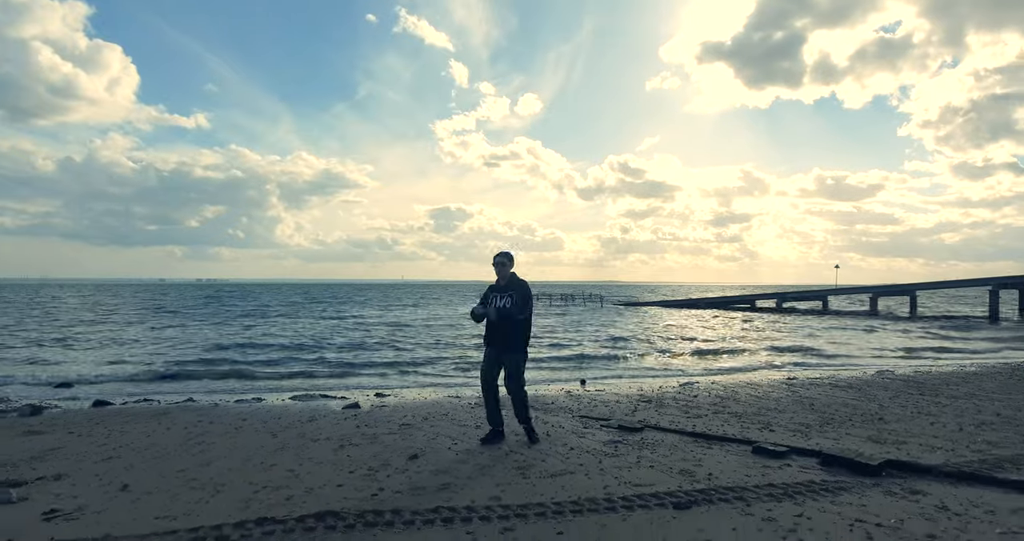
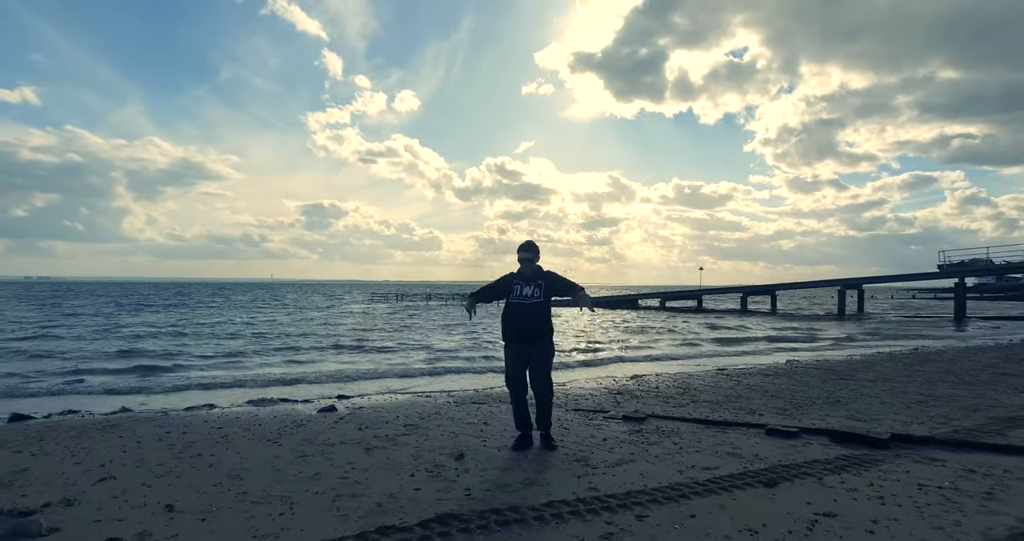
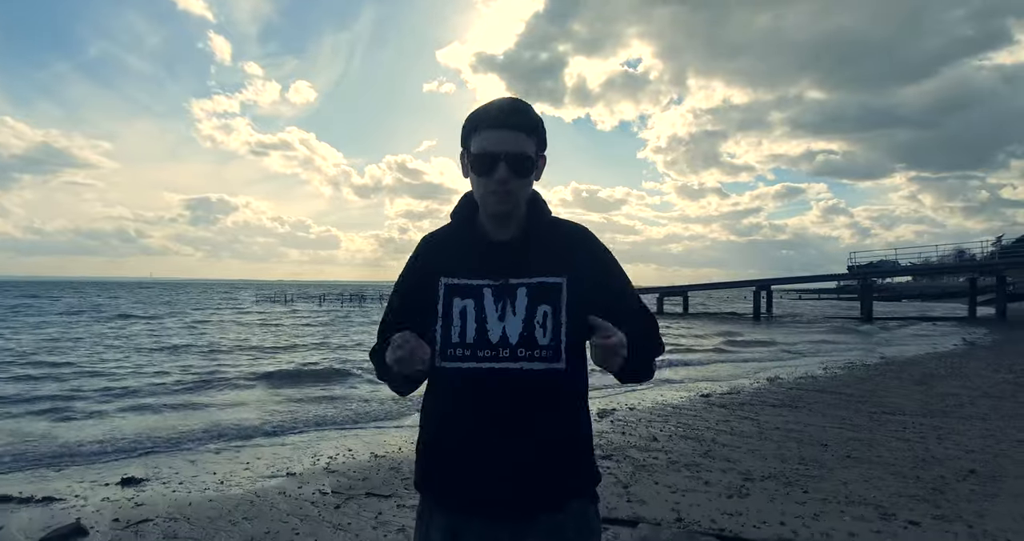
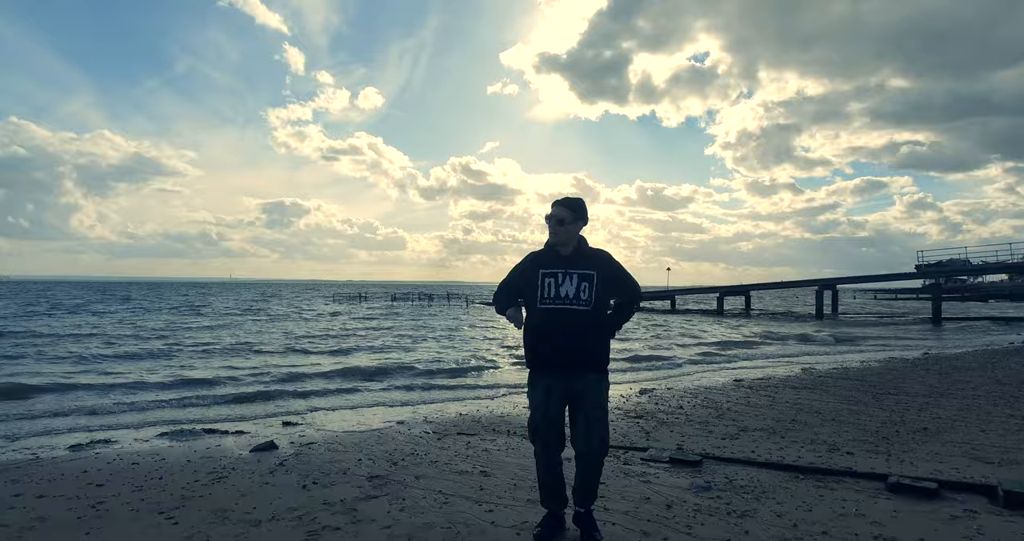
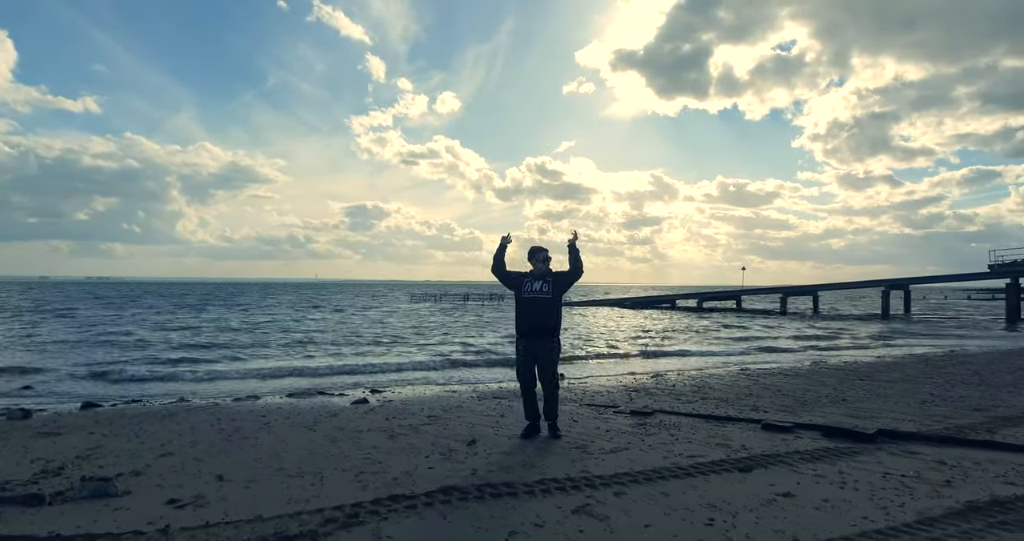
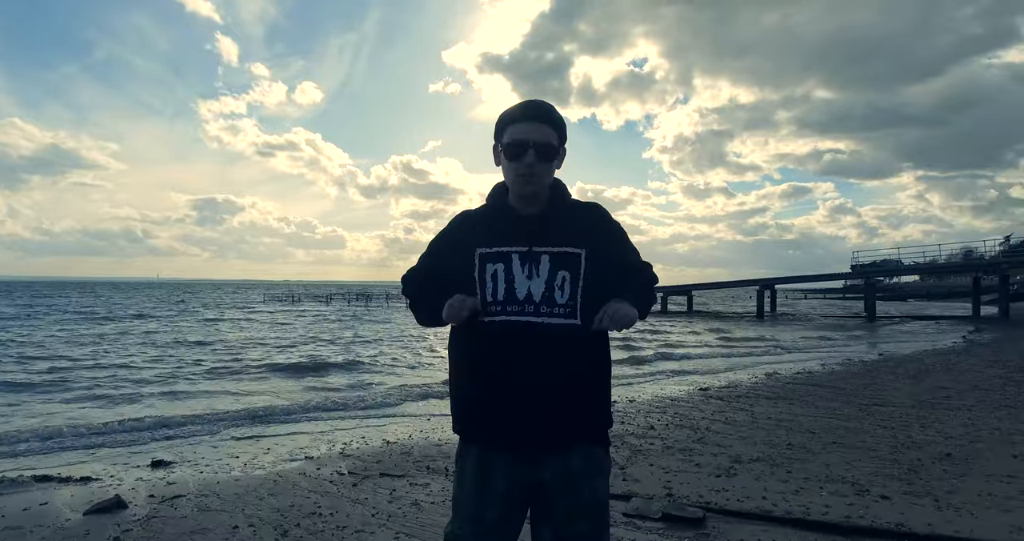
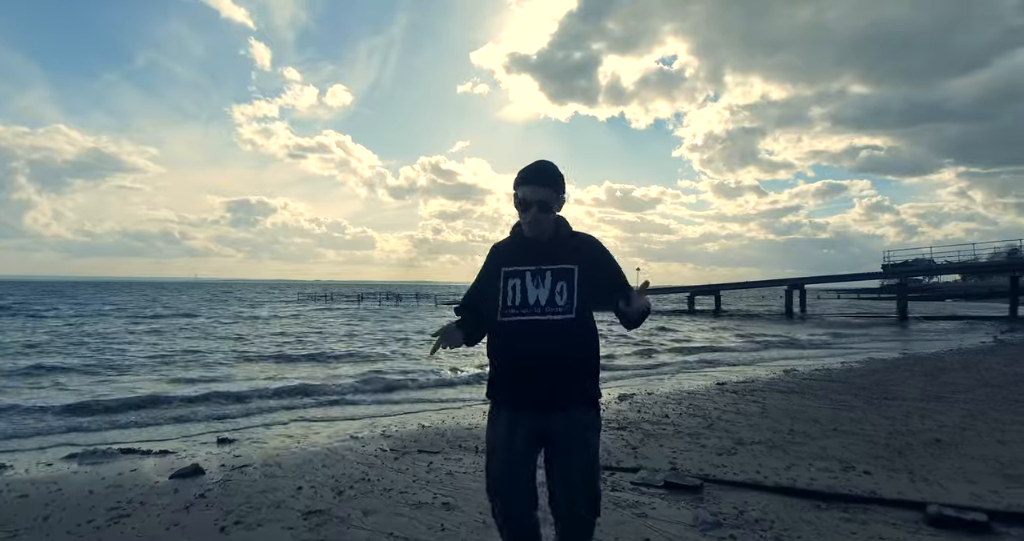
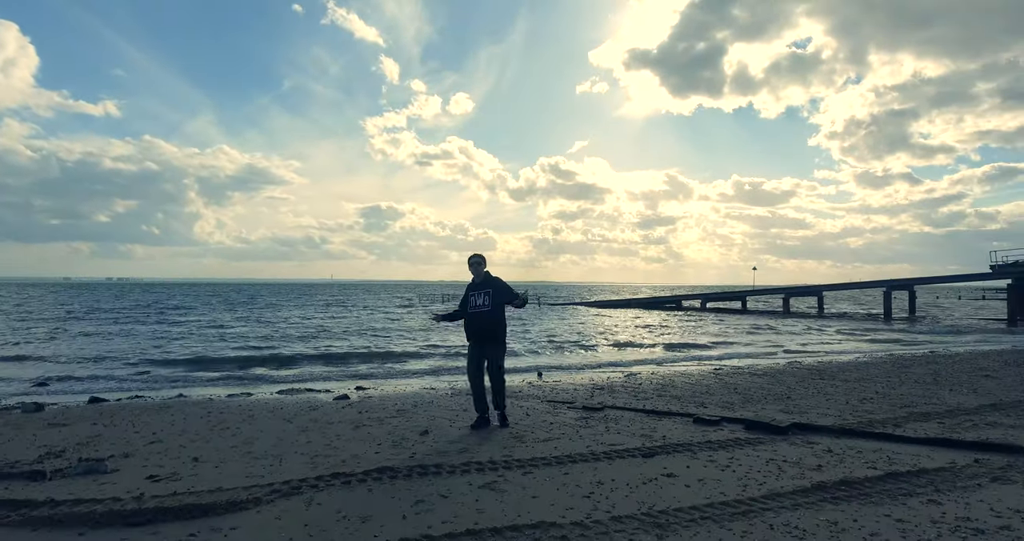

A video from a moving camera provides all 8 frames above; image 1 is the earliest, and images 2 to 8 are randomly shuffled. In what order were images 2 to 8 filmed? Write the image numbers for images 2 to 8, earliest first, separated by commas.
8, 5, 2, 4, 7, 6, 3
